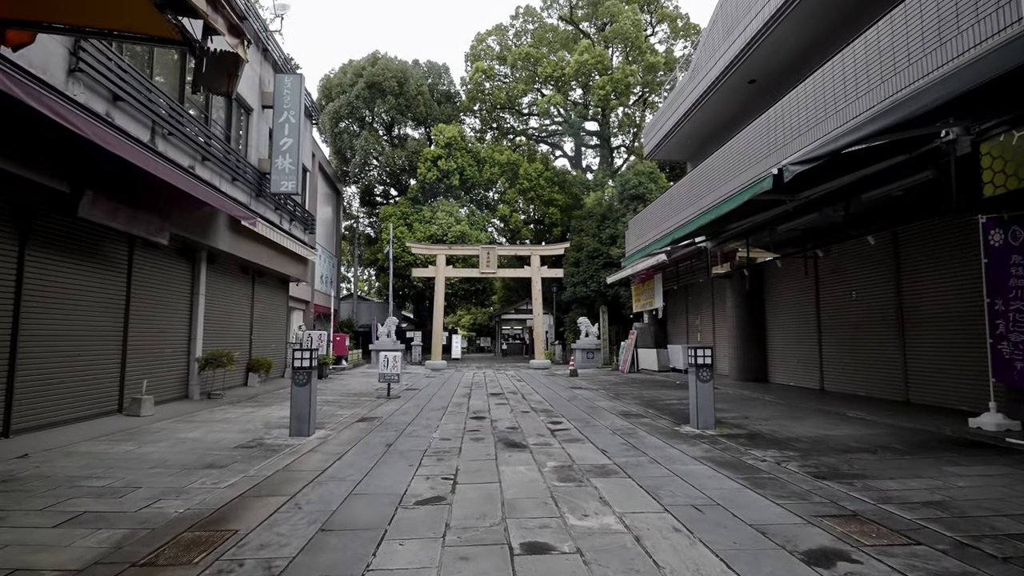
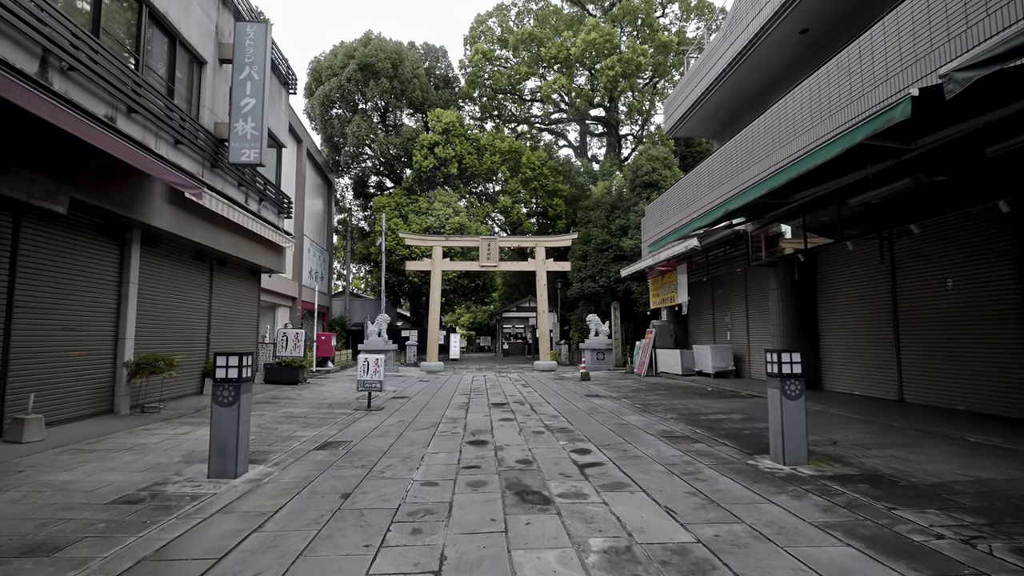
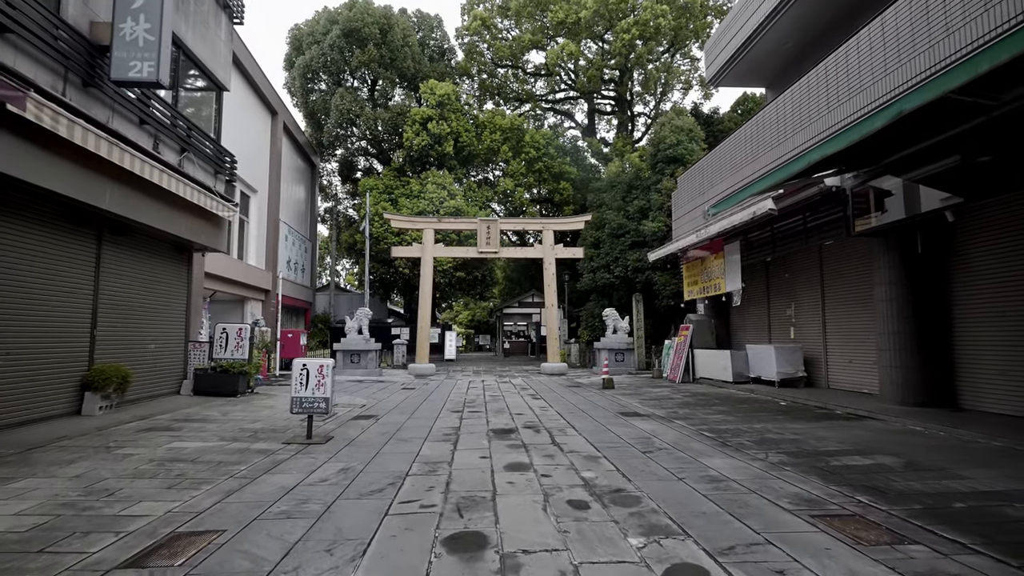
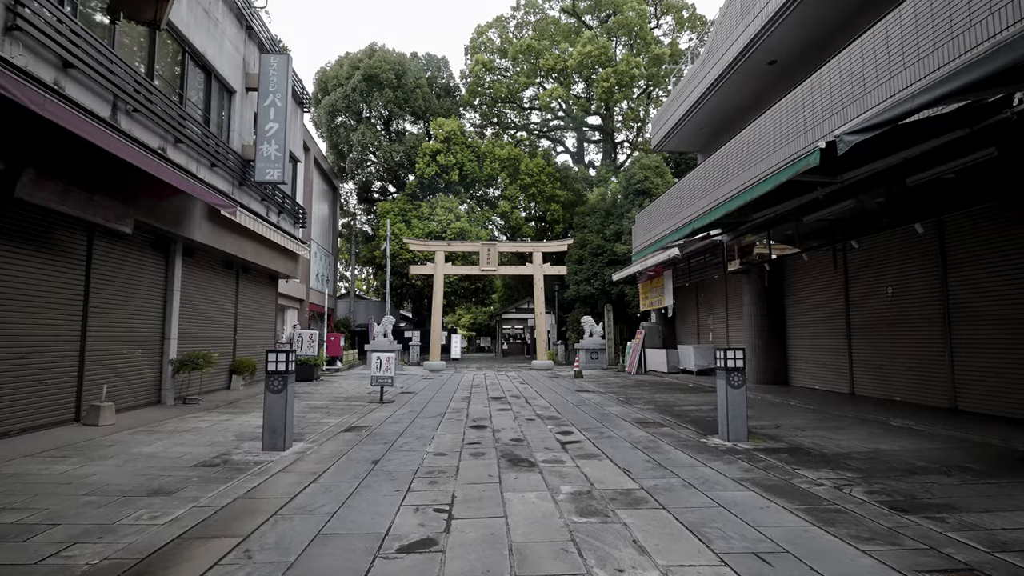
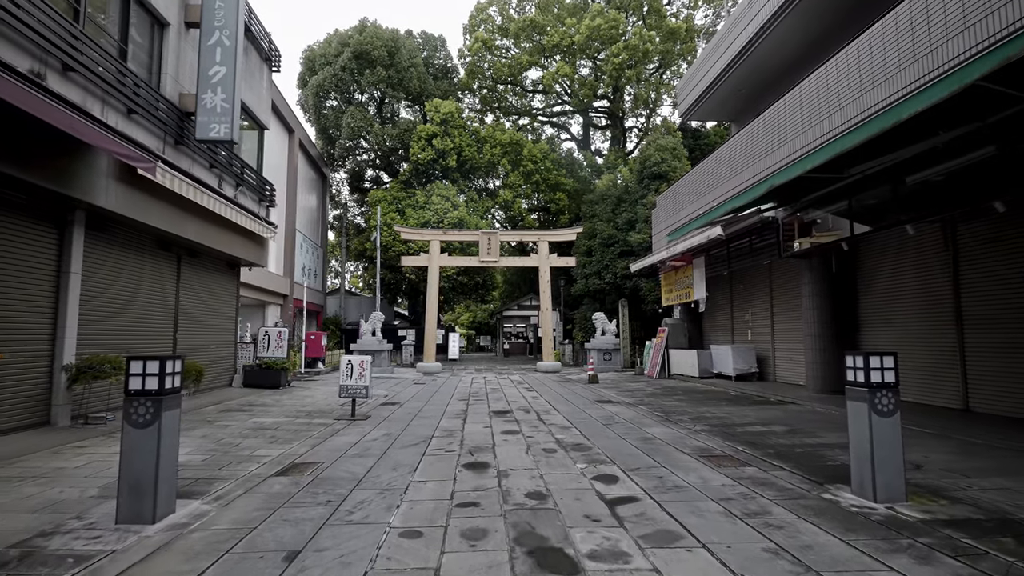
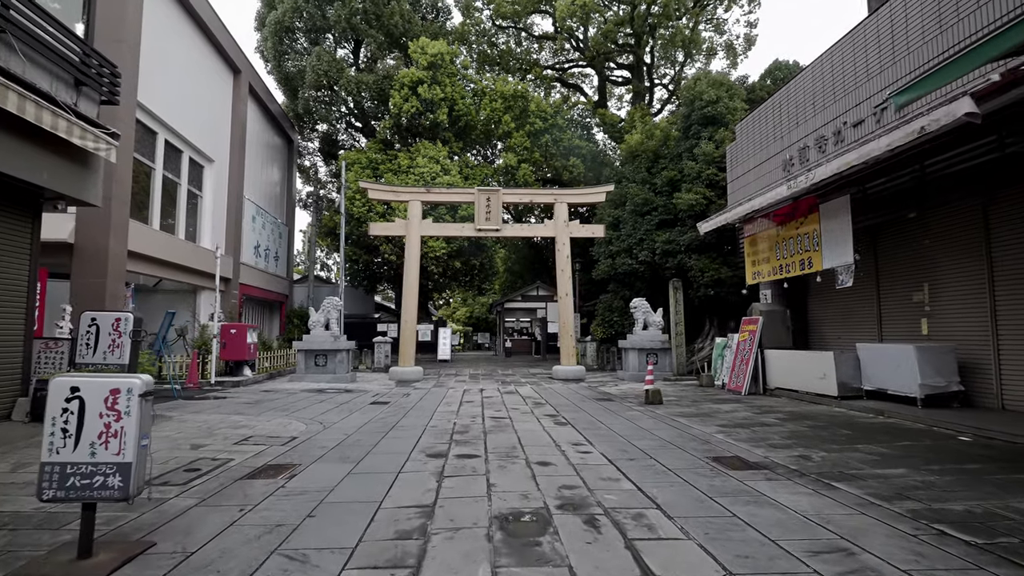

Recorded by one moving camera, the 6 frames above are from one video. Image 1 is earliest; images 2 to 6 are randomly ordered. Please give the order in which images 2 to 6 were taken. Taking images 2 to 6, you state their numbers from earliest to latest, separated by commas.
4, 2, 5, 3, 6
